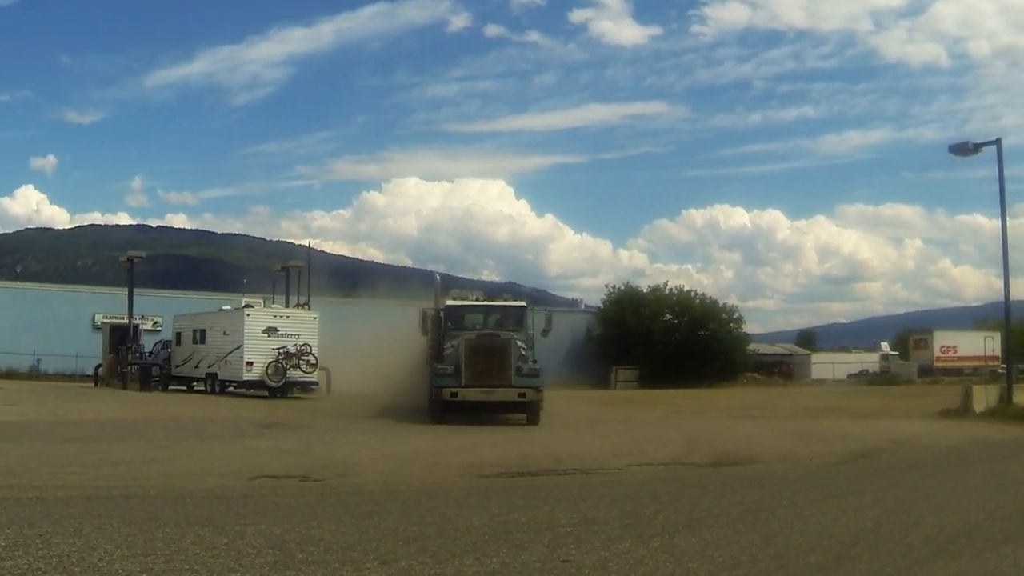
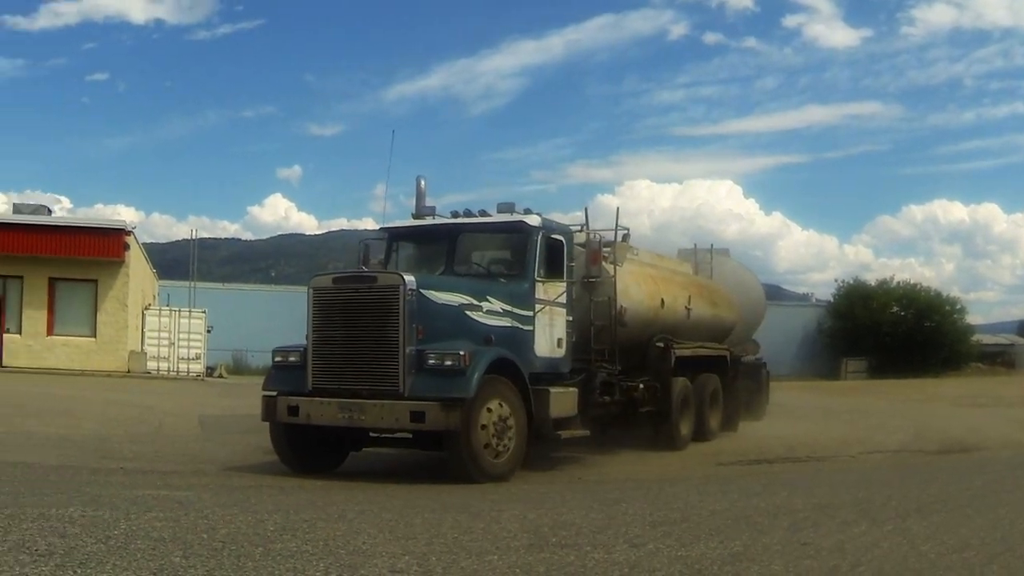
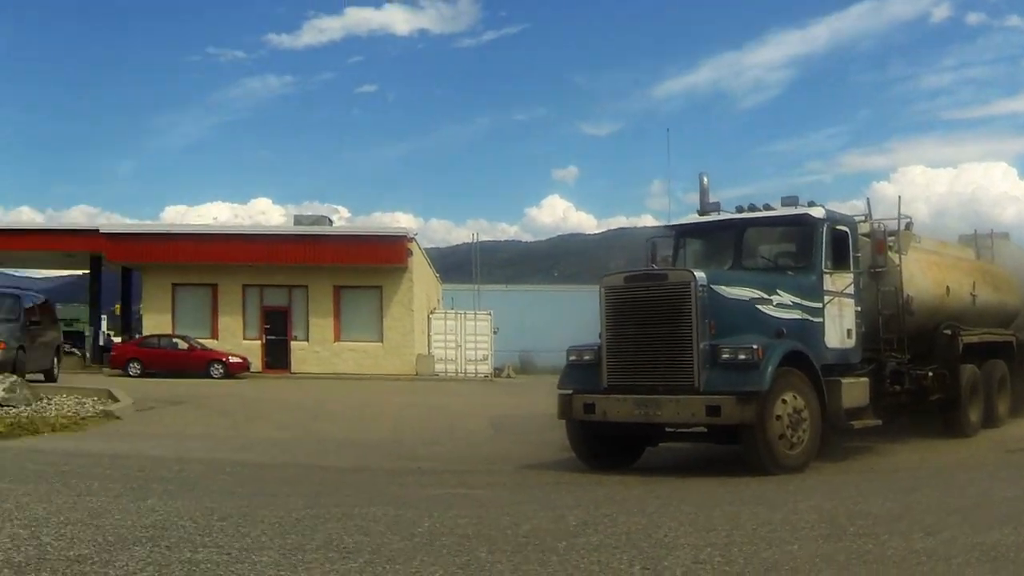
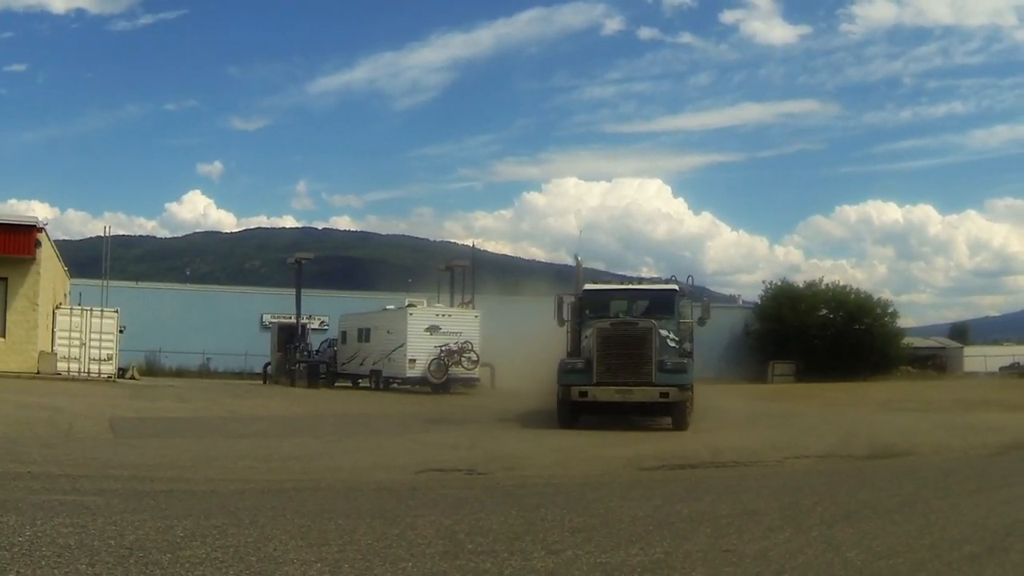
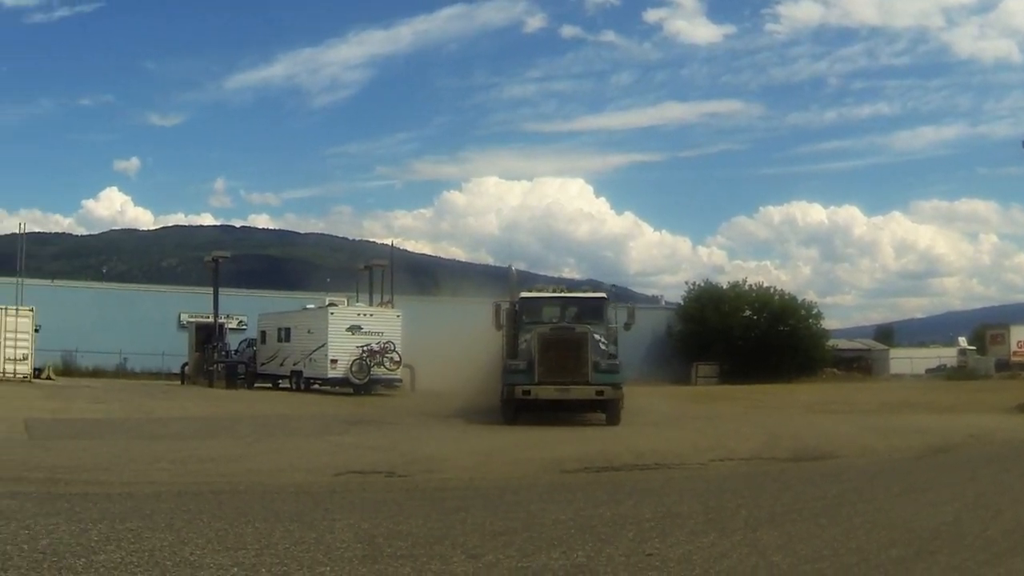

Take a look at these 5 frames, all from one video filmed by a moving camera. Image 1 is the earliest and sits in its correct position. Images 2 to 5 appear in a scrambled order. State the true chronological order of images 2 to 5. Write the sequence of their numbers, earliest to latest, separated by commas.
5, 4, 2, 3
